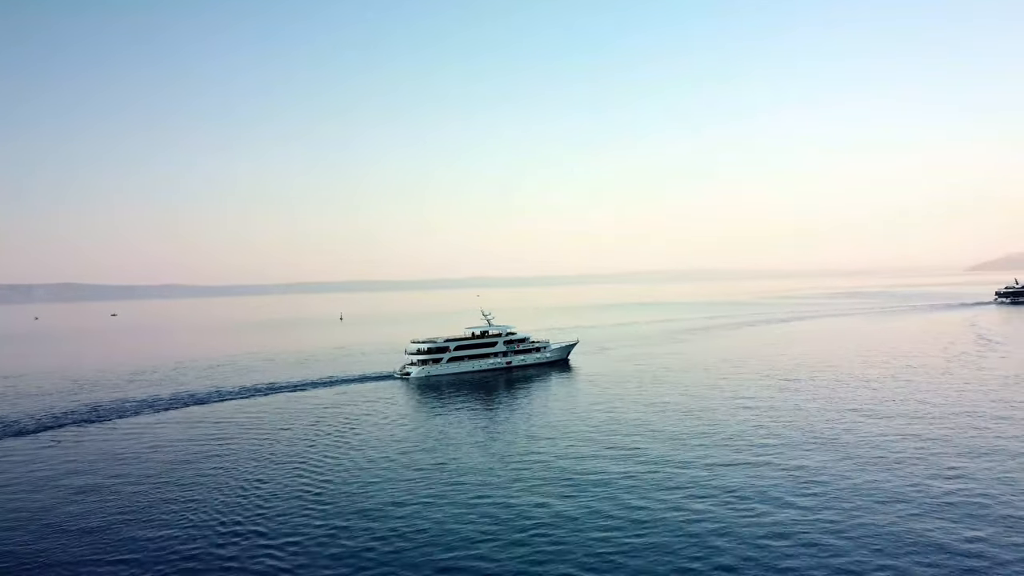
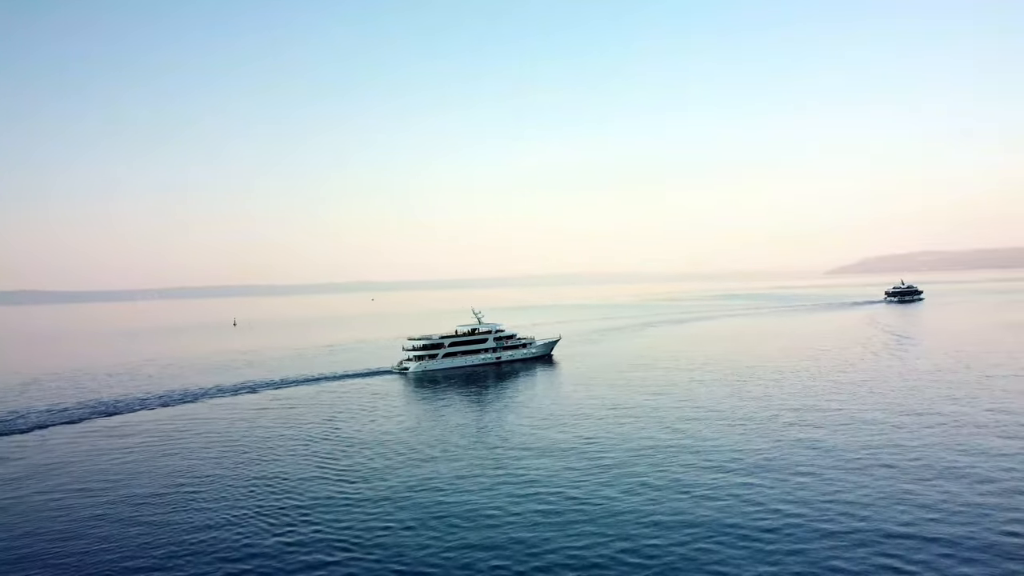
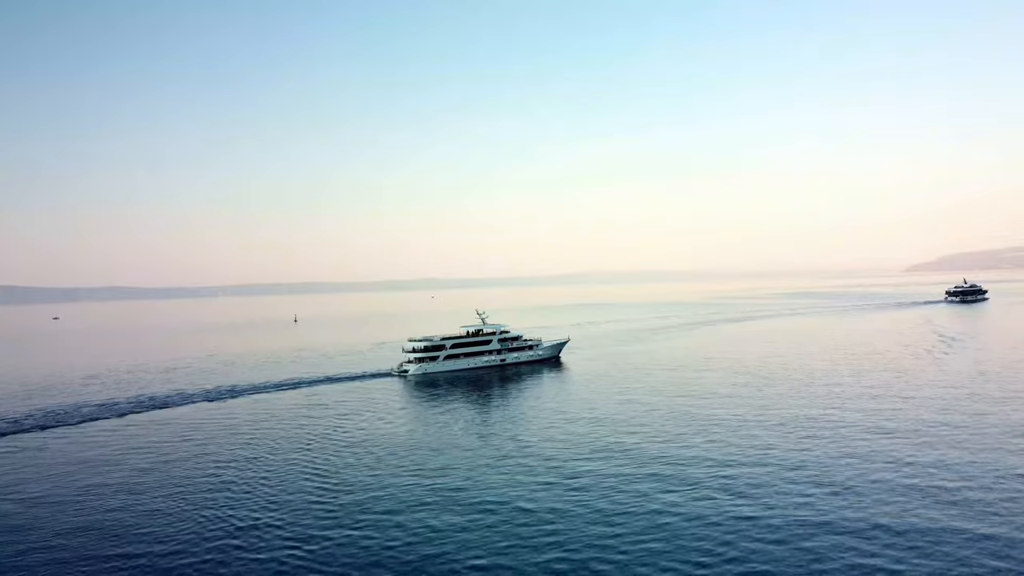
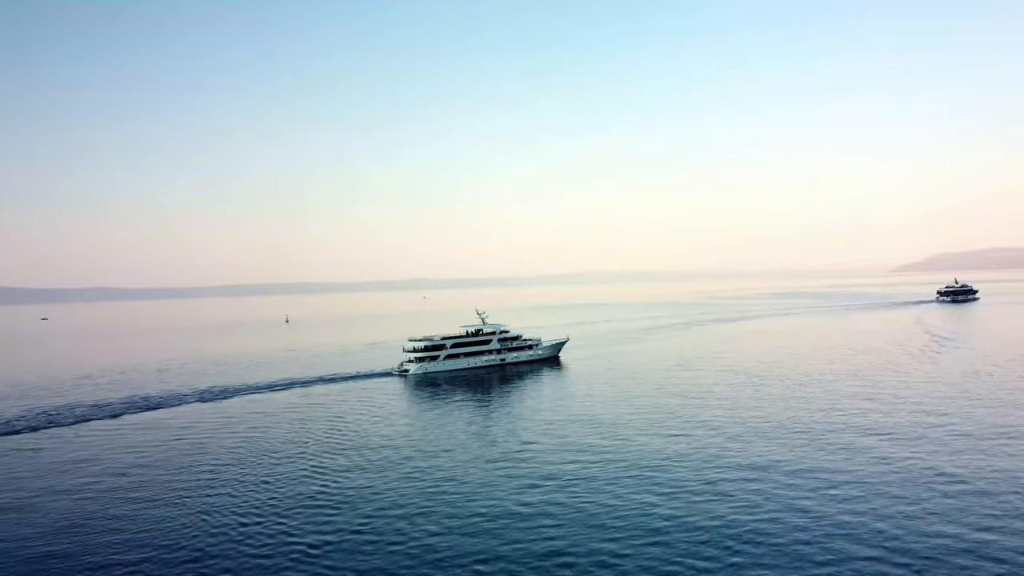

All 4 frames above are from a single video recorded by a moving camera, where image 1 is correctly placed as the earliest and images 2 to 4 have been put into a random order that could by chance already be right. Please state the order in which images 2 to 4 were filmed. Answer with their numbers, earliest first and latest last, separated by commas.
3, 4, 2
